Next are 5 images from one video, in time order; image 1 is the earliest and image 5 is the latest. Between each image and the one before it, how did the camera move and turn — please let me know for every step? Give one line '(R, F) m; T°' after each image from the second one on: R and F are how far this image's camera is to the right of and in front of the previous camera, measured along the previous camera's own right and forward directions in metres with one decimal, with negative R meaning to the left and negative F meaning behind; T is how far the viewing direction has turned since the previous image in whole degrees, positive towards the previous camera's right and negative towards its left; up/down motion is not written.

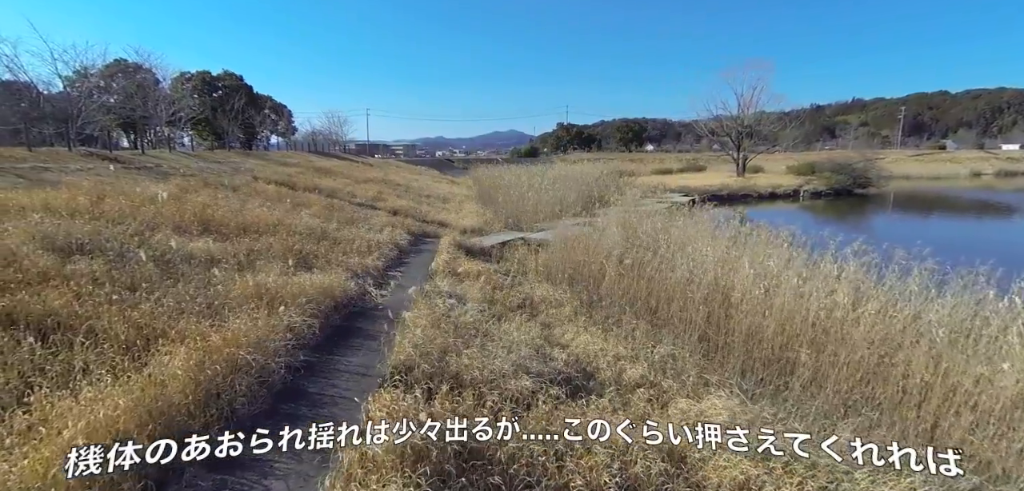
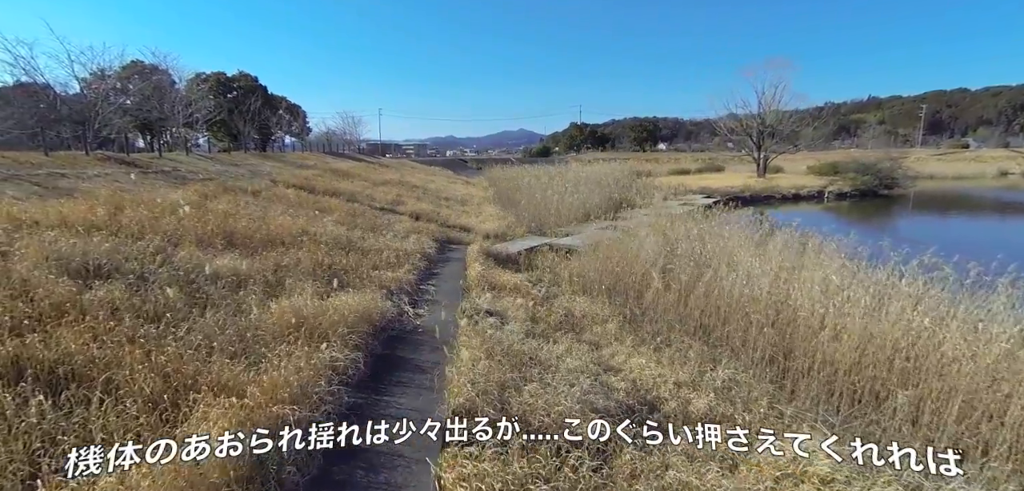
(-0.2, +0.3) m; -1°
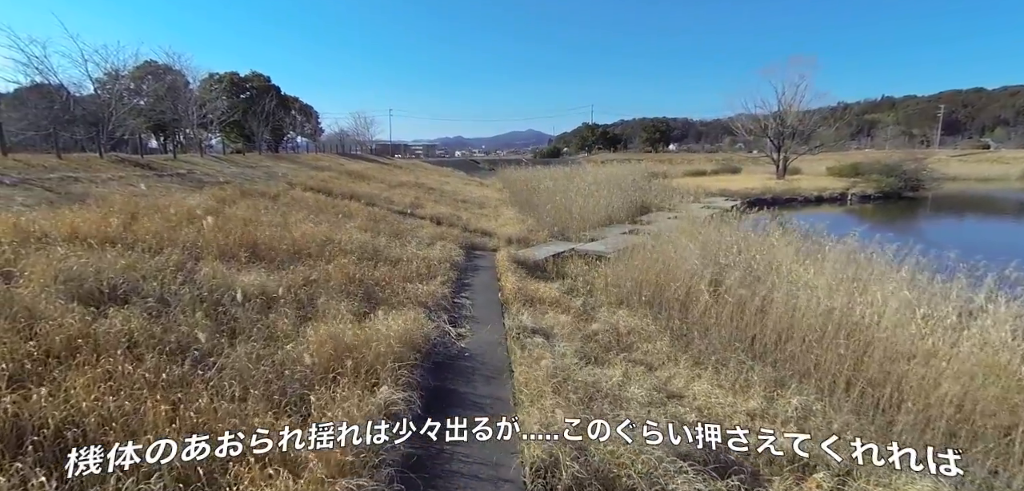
(-0.2, +0.3) m; -1°
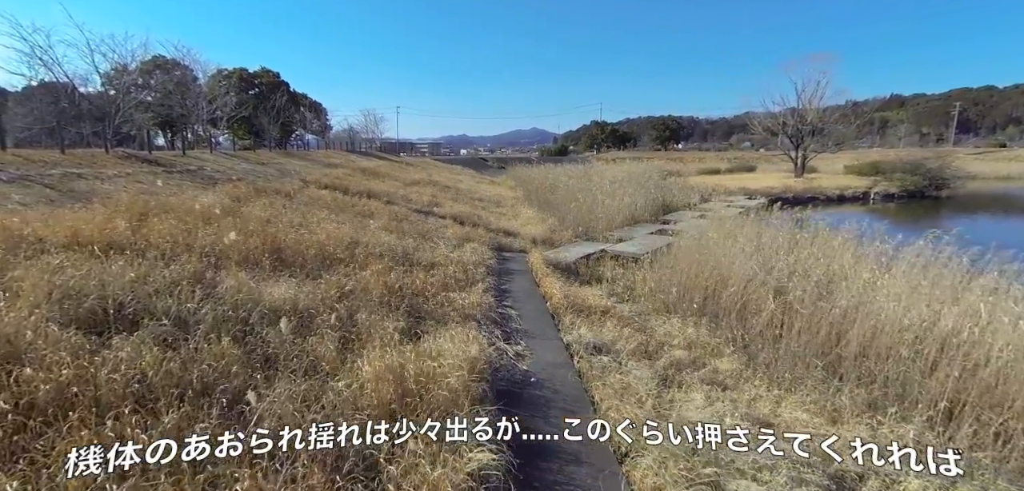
(-0.3, +0.4) m; 0°
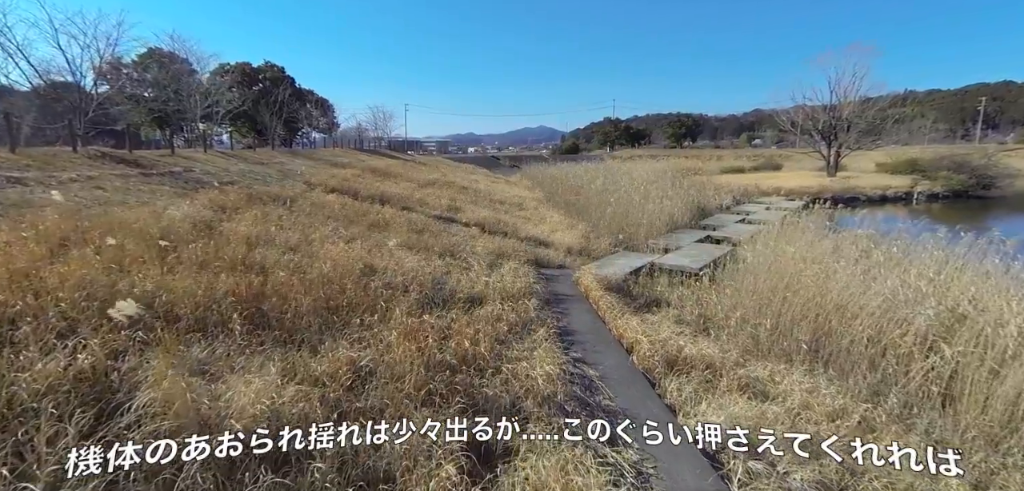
(-0.3, +0.9) m; -1°
